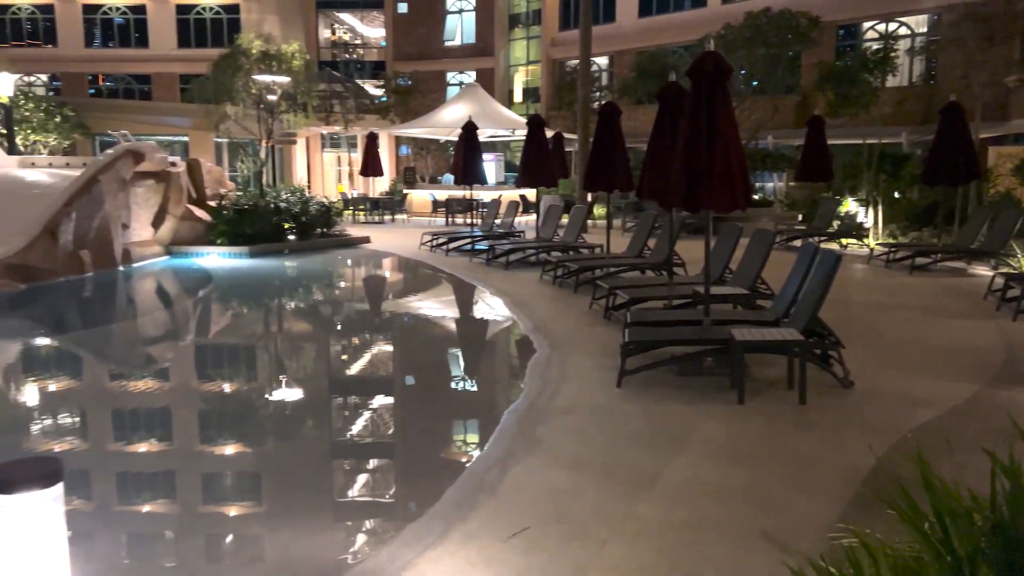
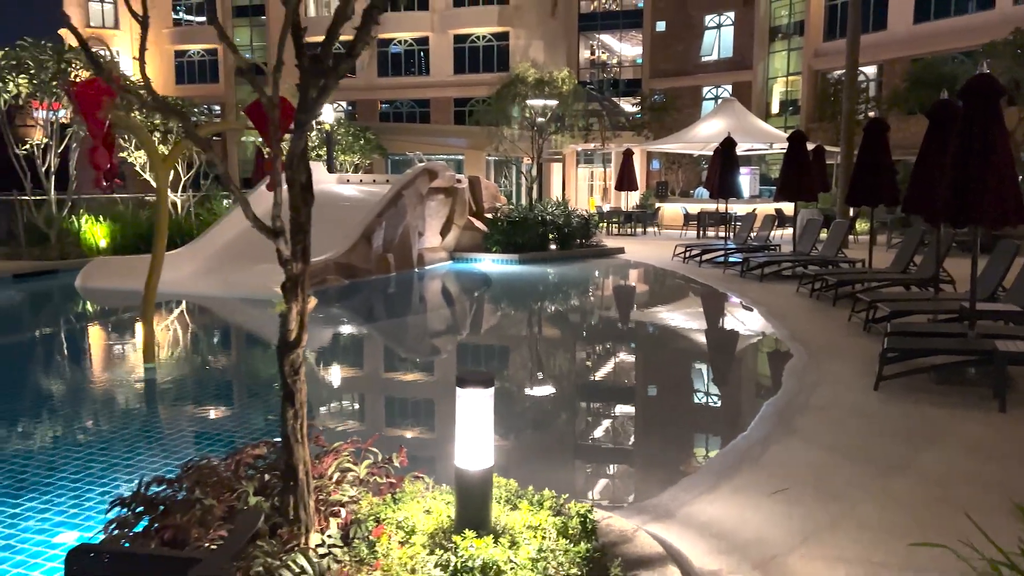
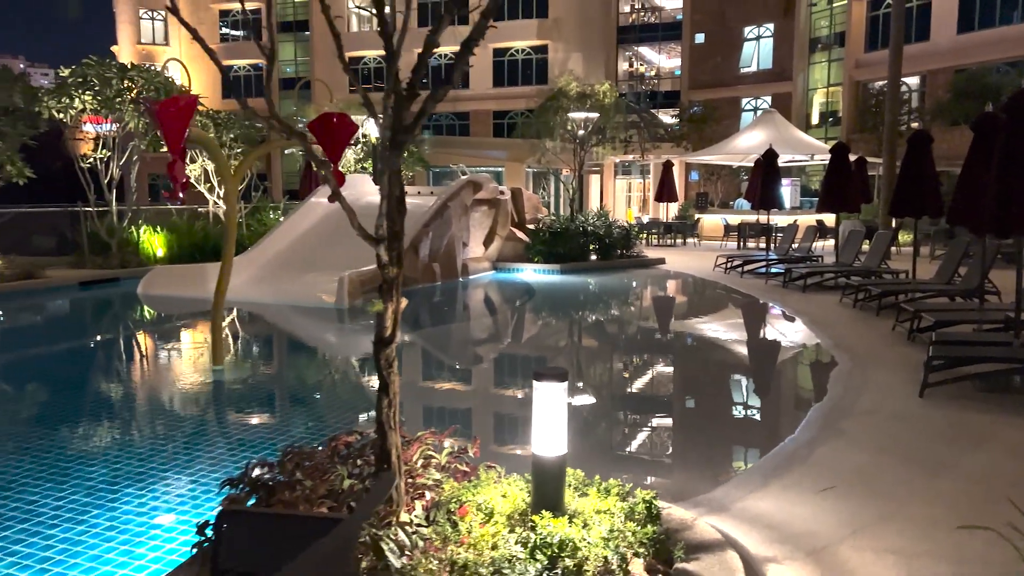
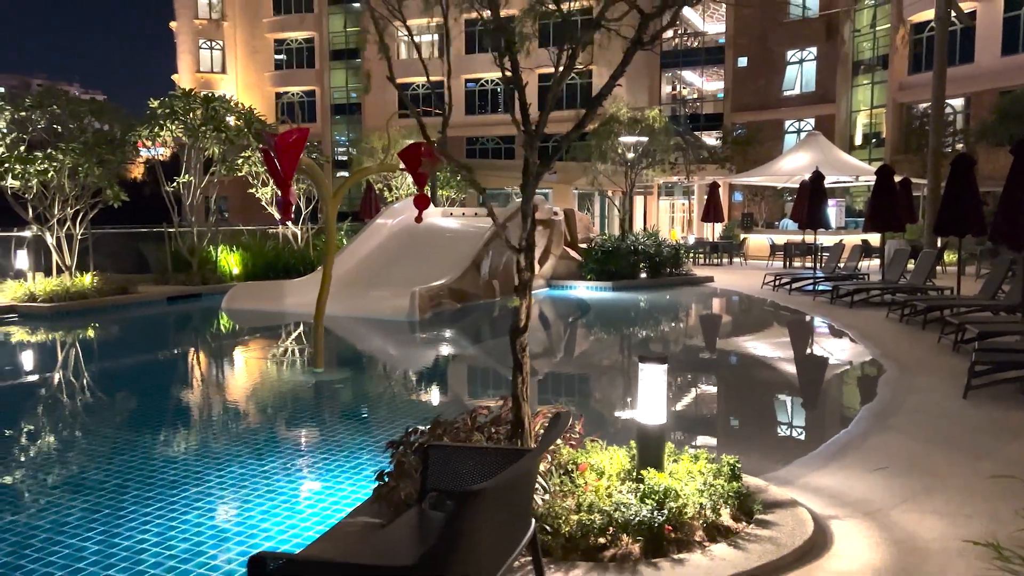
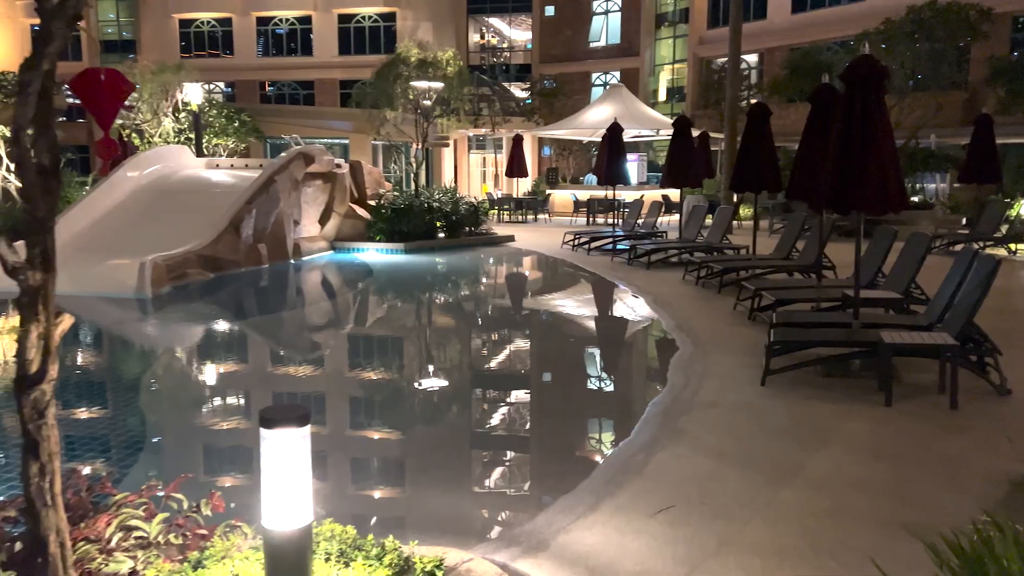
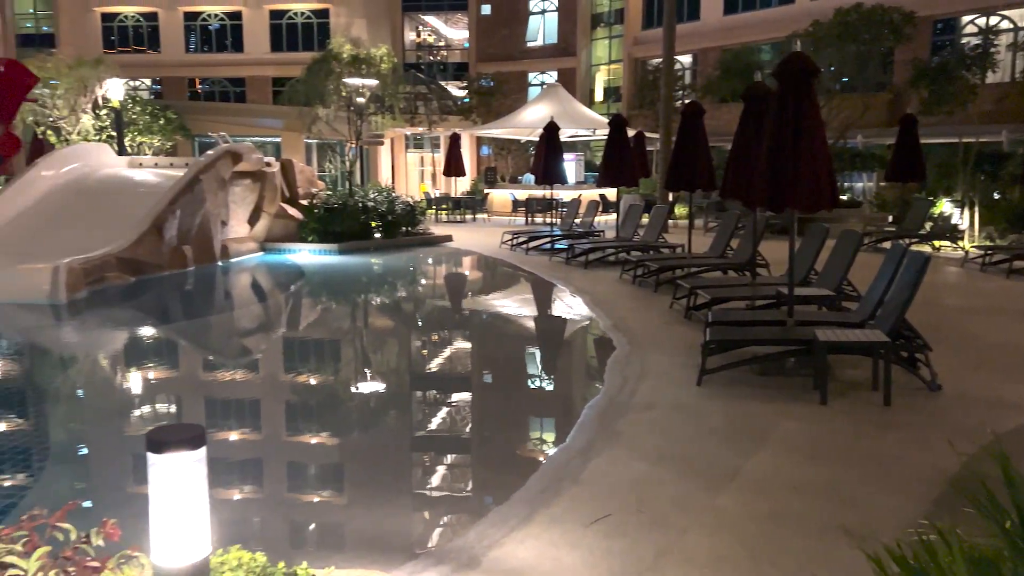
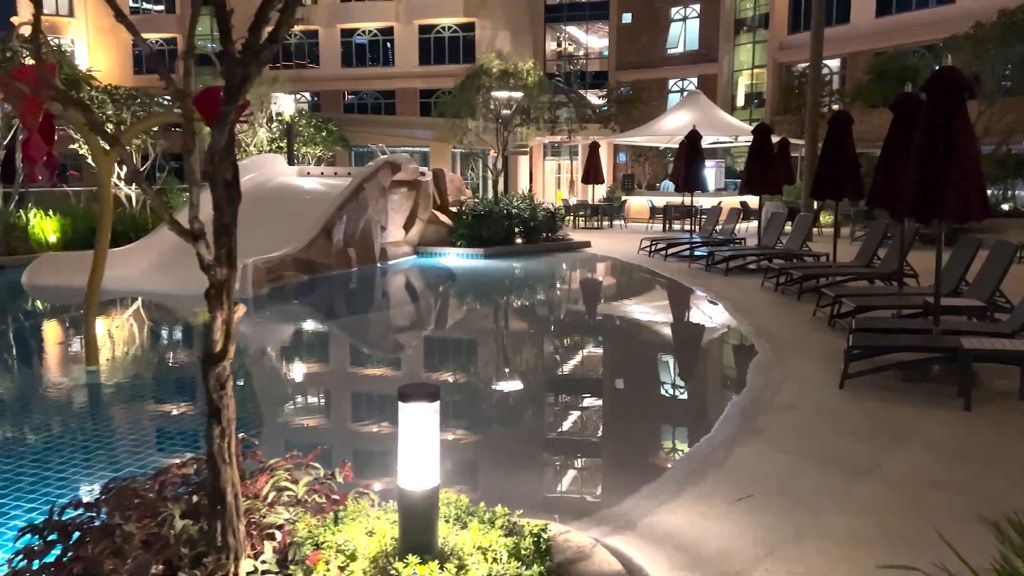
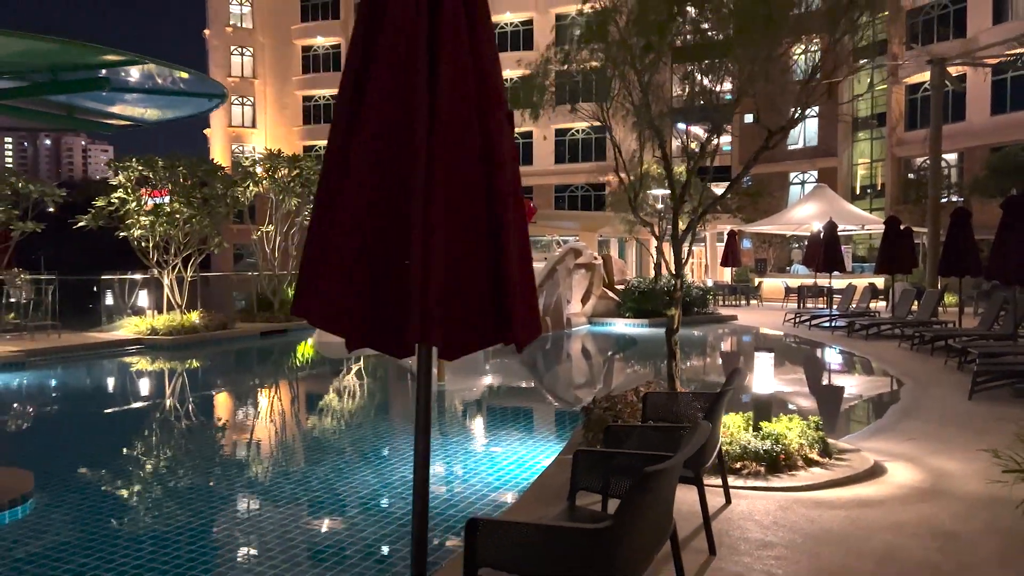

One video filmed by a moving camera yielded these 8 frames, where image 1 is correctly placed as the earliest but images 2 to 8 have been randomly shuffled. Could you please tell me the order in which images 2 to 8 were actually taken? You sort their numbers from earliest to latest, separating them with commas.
6, 5, 7, 2, 3, 4, 8
